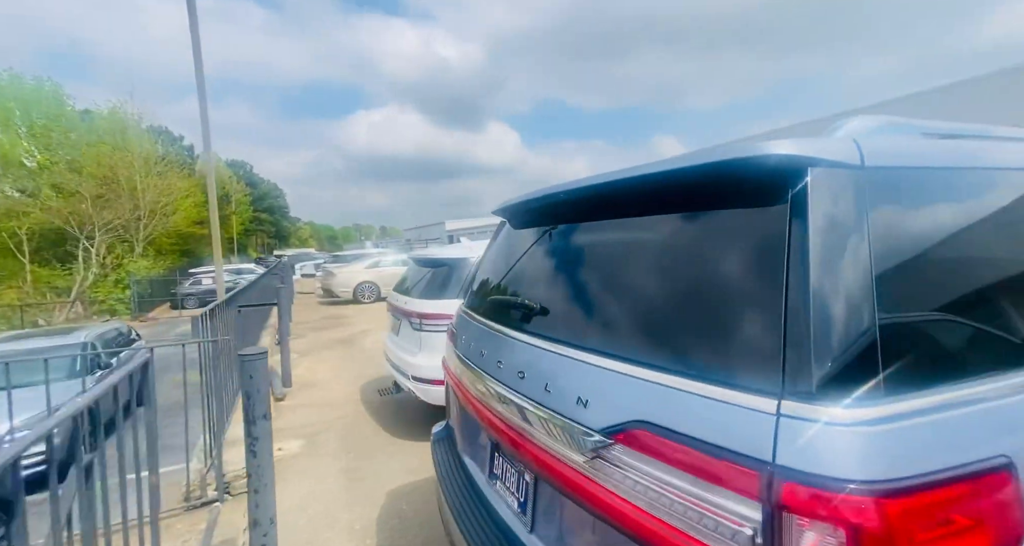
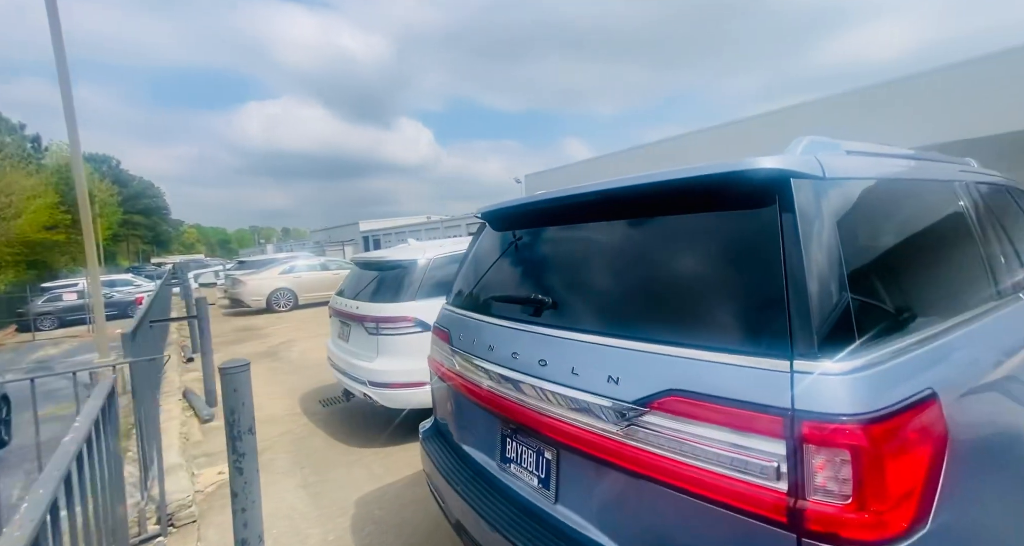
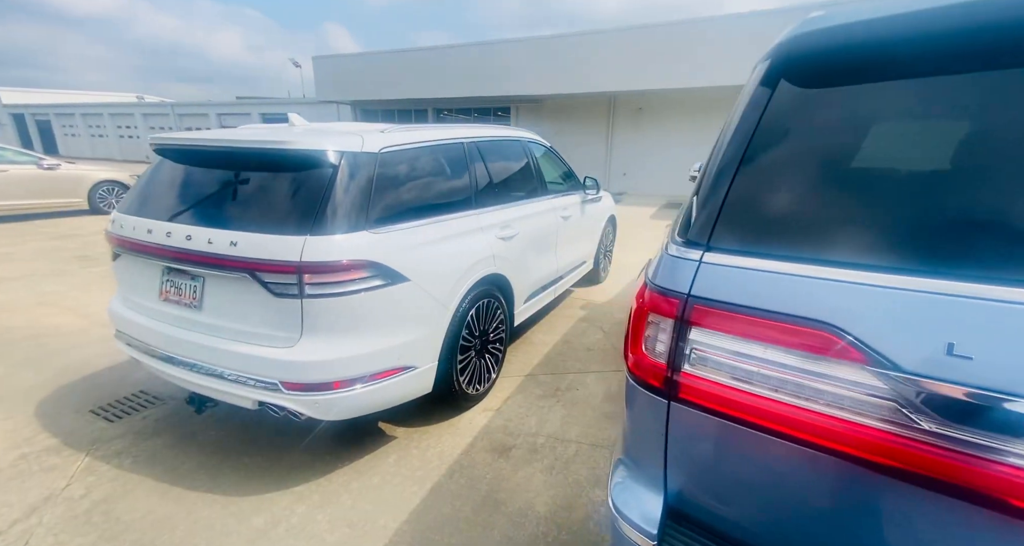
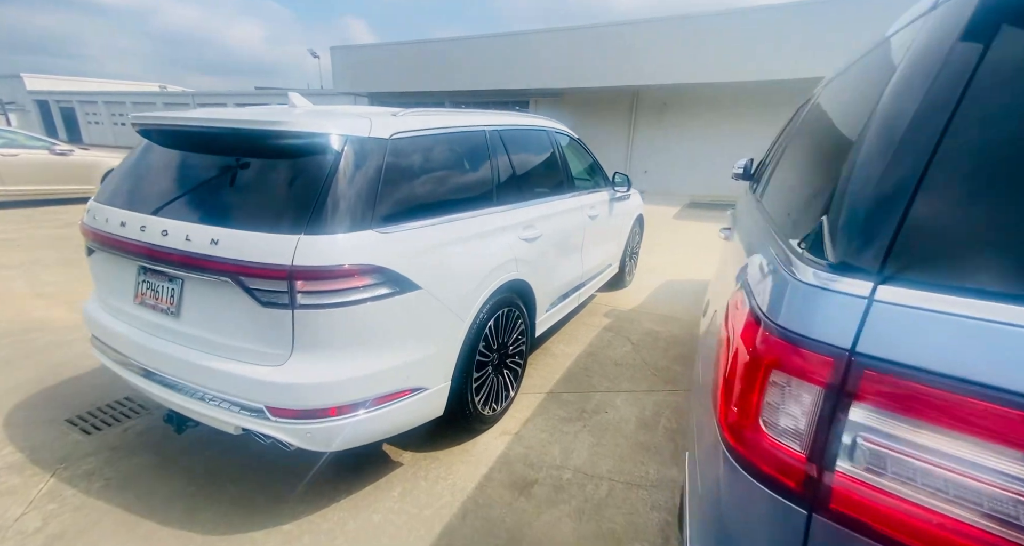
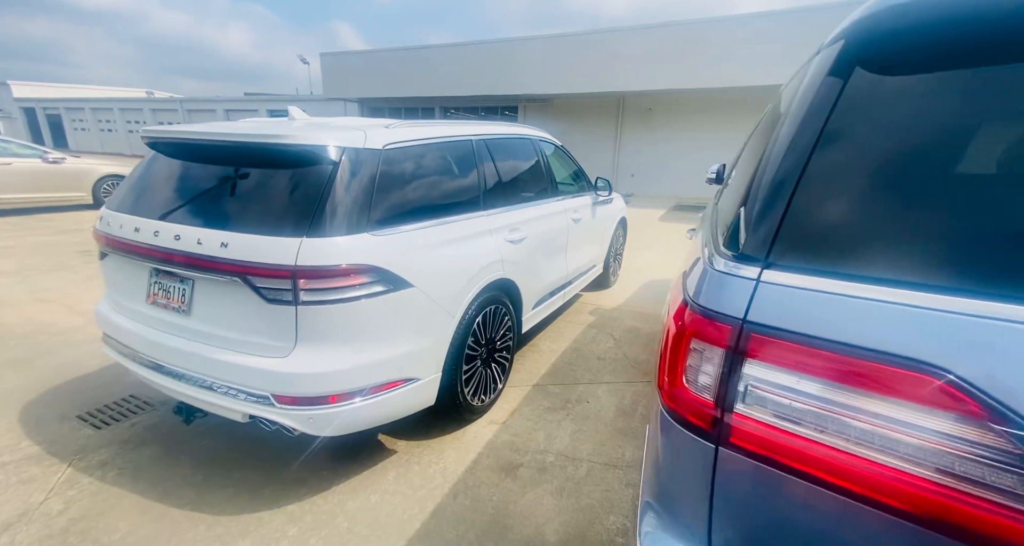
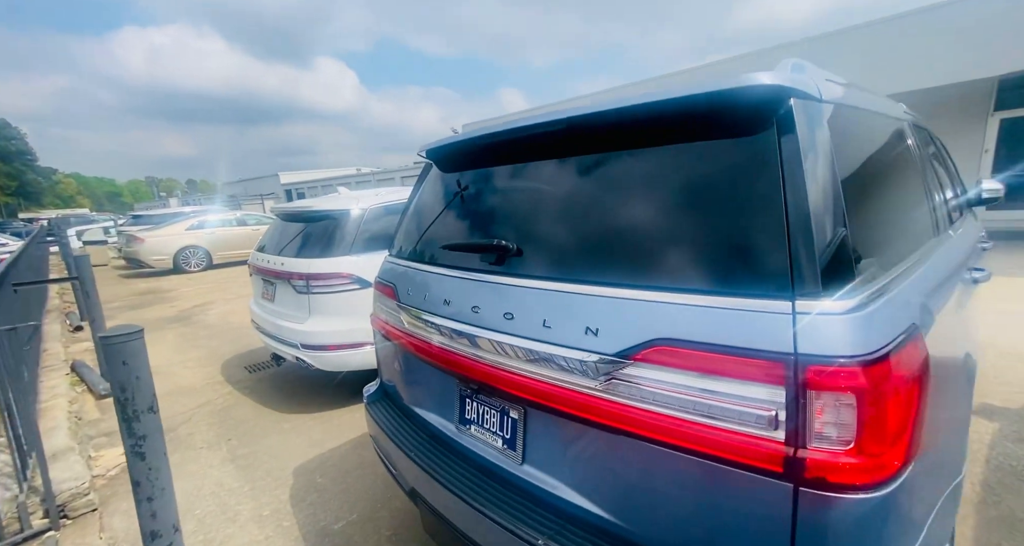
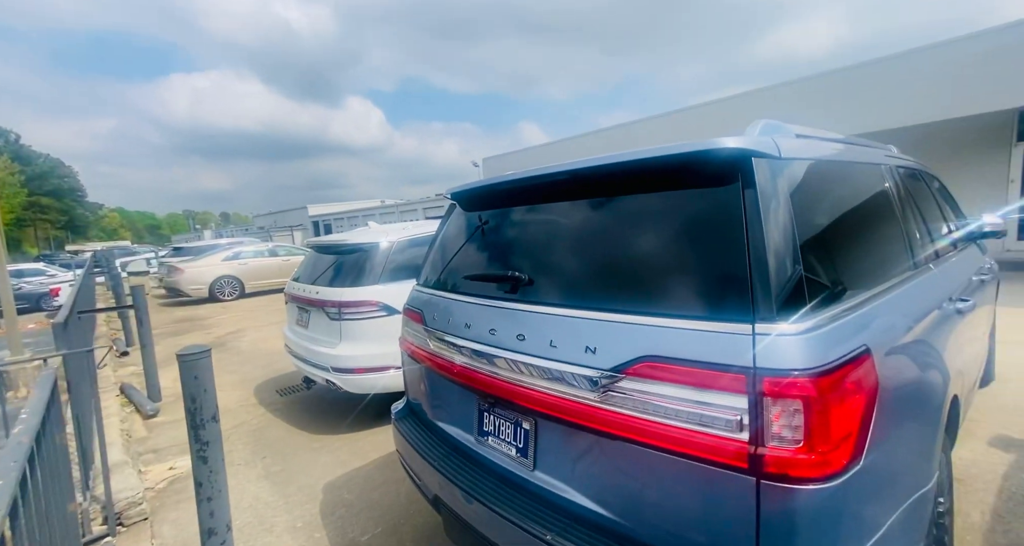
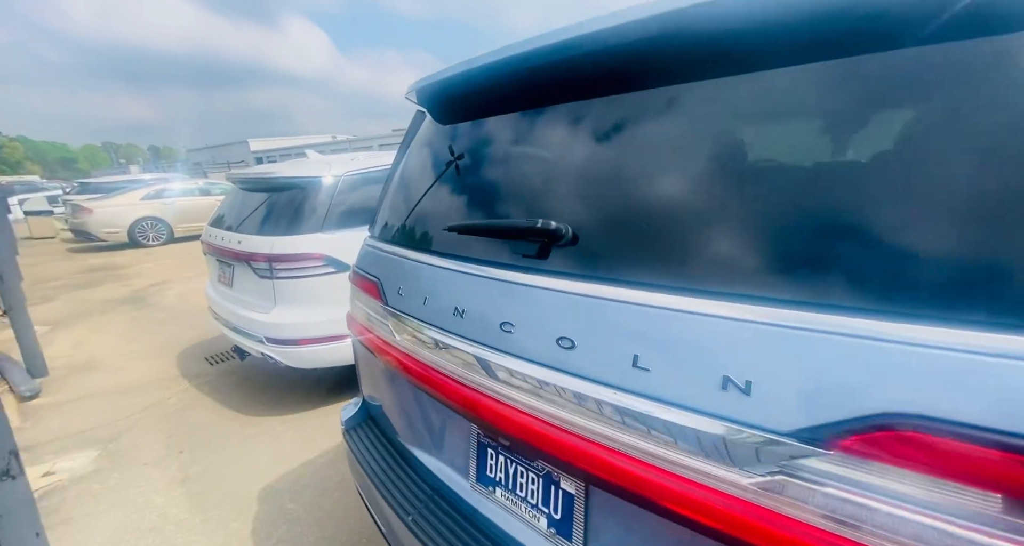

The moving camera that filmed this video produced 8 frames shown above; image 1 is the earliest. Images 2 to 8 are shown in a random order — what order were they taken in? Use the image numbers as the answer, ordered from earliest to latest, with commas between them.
2, 7, 6, 8, 3, 5, 4
